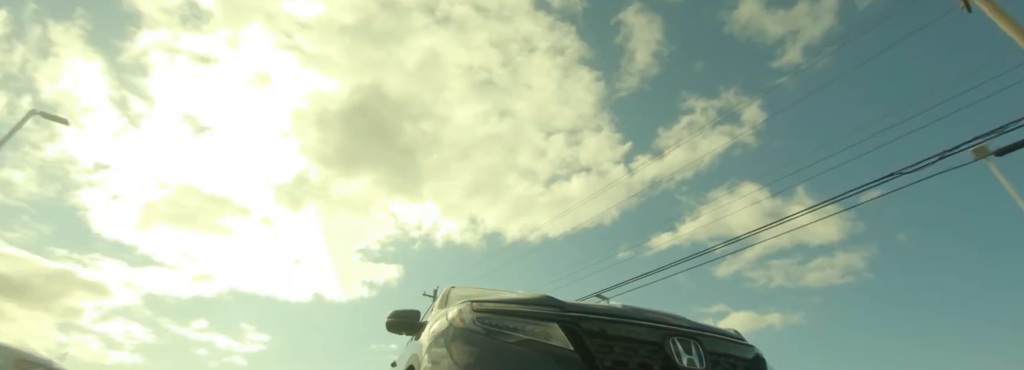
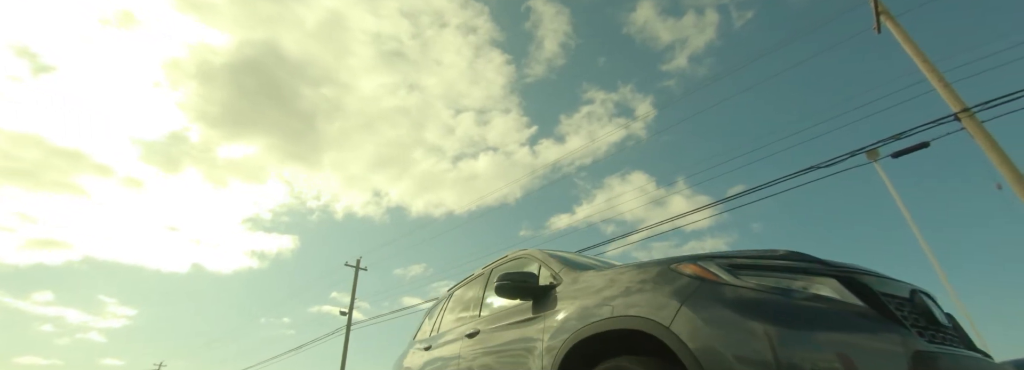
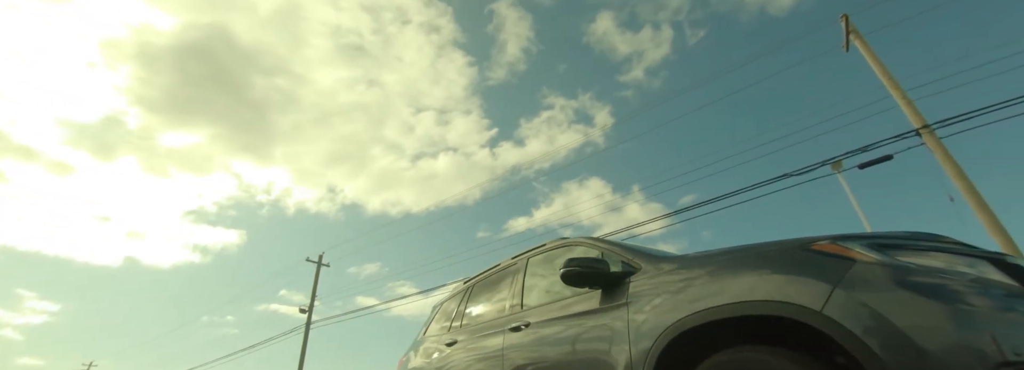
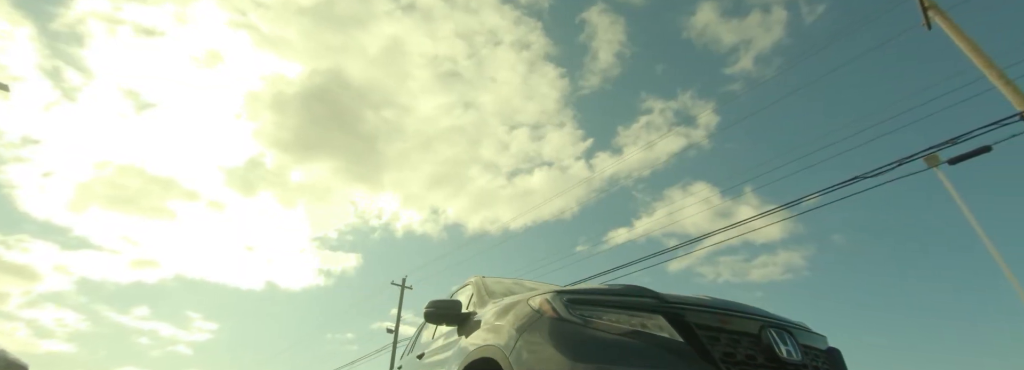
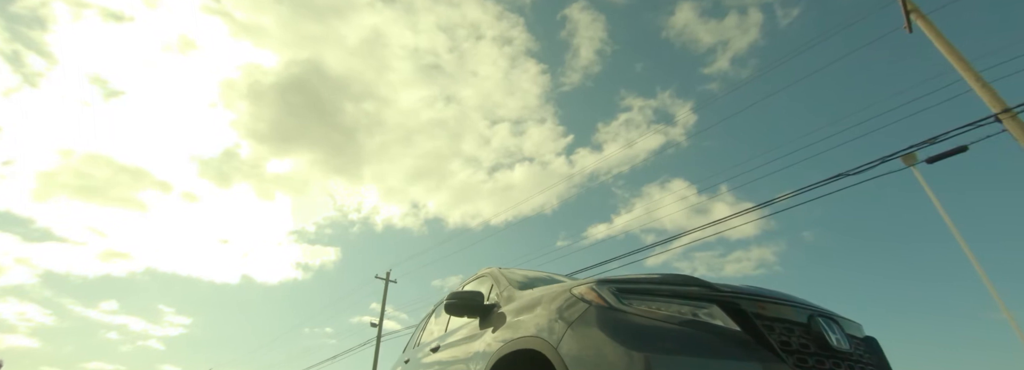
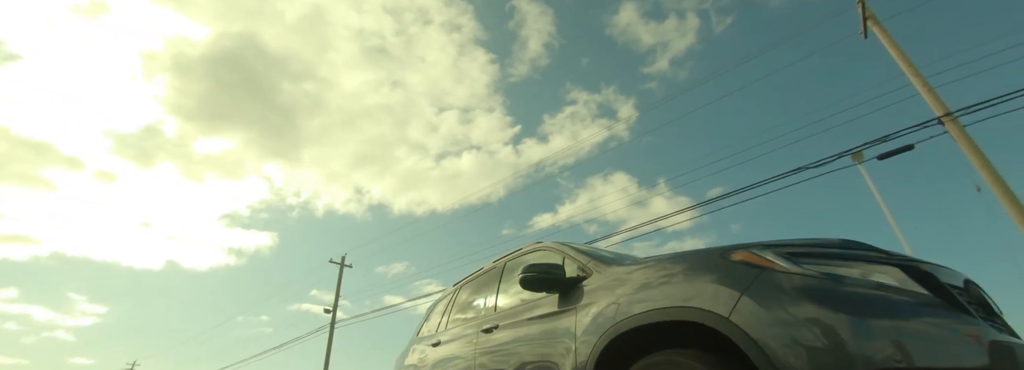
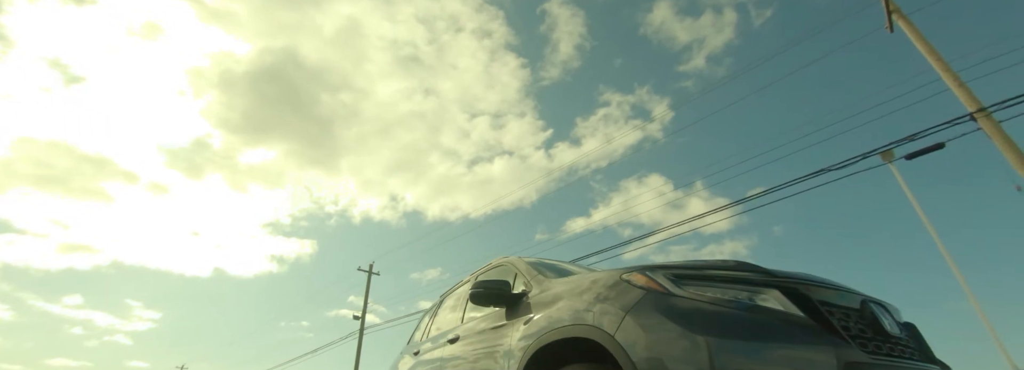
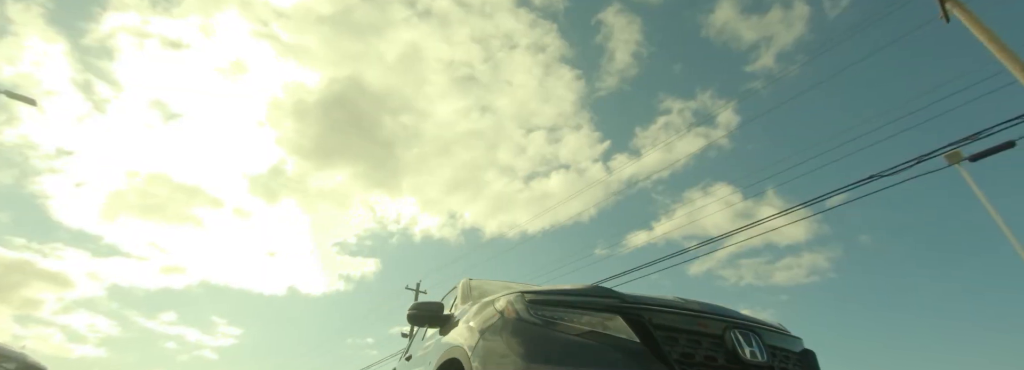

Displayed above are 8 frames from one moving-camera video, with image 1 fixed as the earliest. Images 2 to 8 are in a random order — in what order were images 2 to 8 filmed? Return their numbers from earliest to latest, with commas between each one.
8, 4, 5, 7, 2, 6, 3
